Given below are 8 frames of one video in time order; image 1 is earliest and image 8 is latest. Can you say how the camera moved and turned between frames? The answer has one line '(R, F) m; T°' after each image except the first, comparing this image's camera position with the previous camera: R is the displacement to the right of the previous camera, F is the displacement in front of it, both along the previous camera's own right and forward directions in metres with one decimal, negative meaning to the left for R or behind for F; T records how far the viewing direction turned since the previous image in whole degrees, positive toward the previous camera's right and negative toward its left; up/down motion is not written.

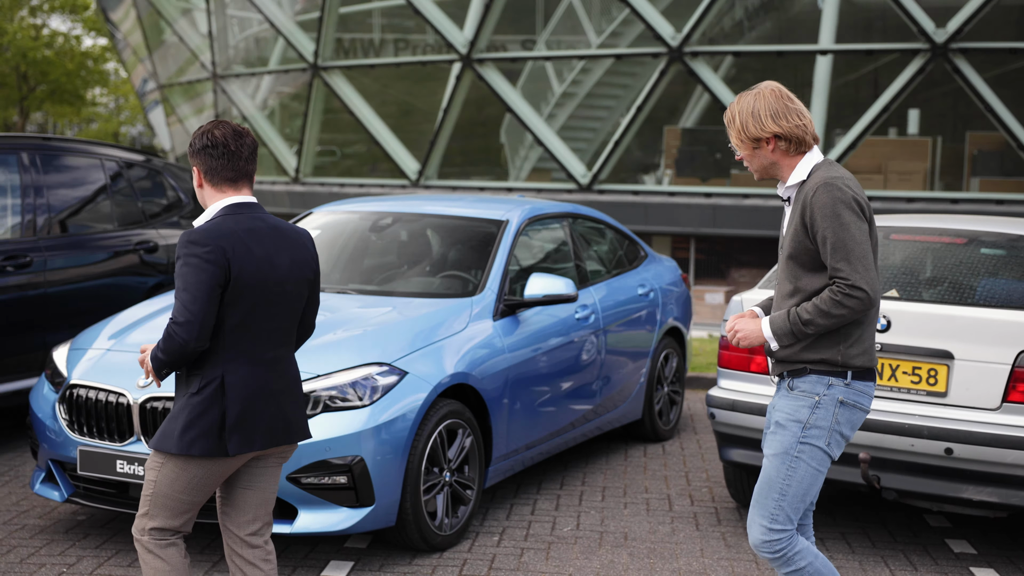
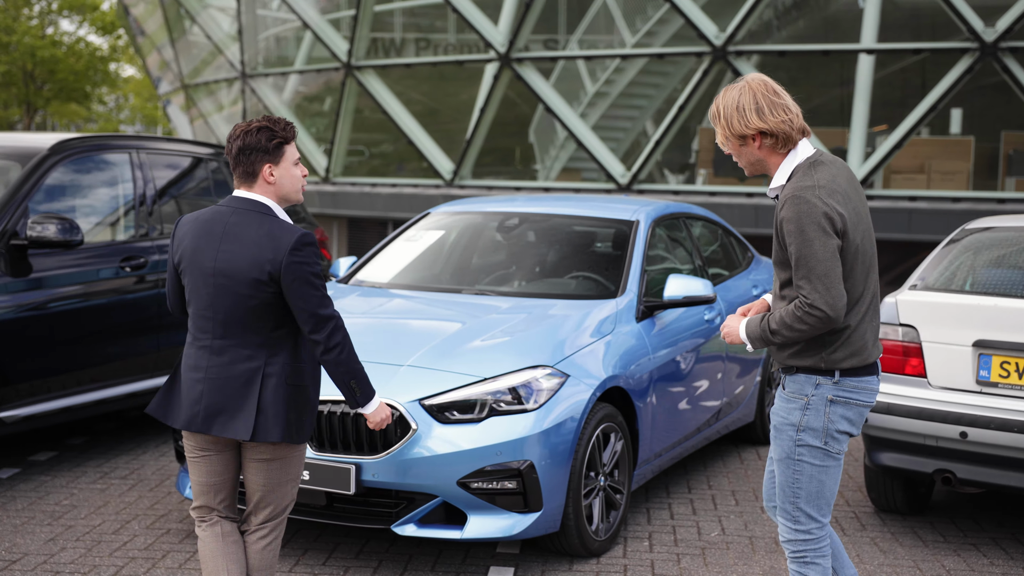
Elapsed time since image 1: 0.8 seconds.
(-0.6, +0.1) m; -1°
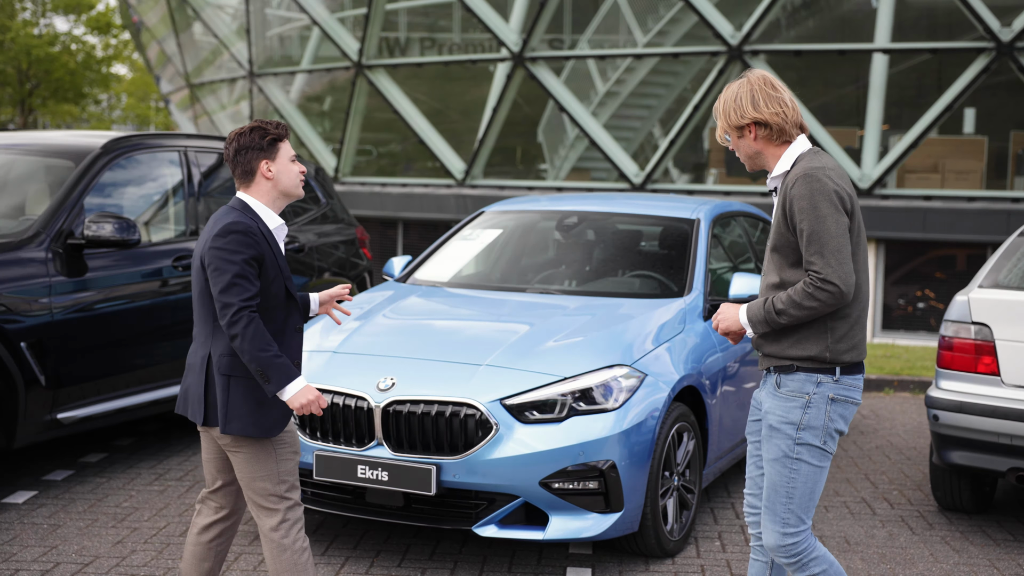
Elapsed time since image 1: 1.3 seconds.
(-0.3, 0.0) m; 0°
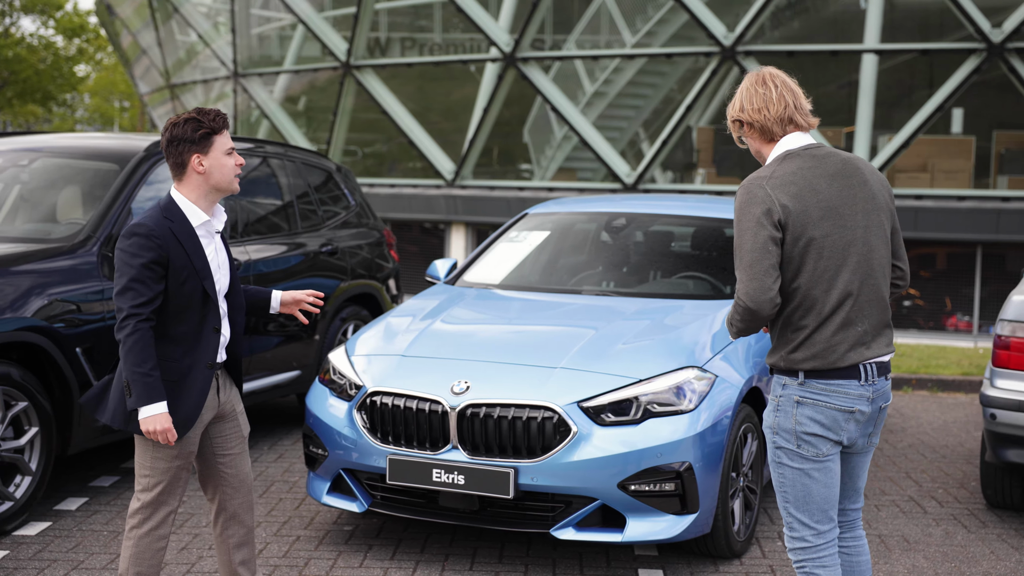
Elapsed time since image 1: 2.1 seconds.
(-0.3, 0.0) m; +1°
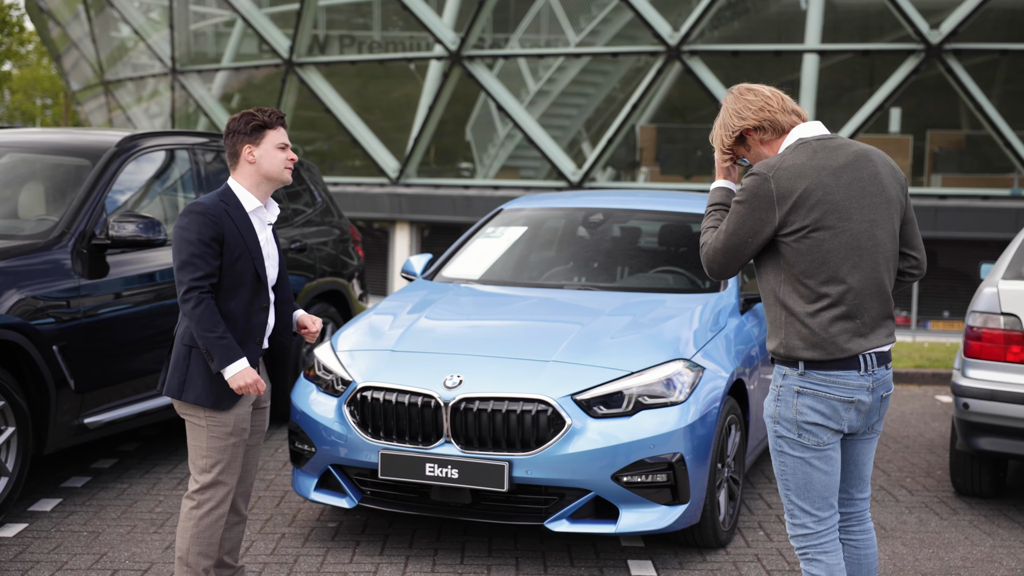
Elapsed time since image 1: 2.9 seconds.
(-0.2, 0.0) m; +3°
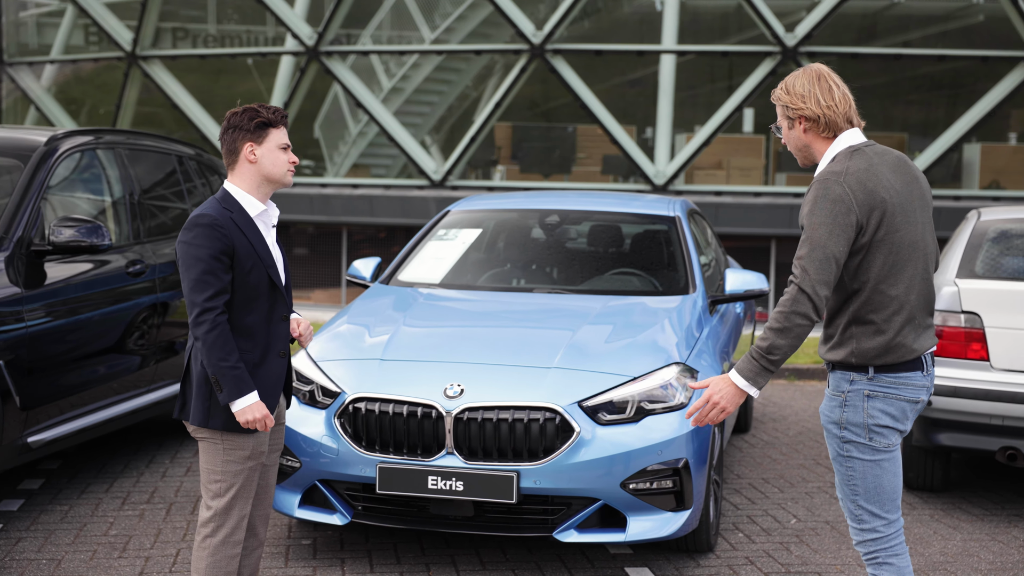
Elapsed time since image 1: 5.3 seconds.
(-0.5, +0.1) m; +8°
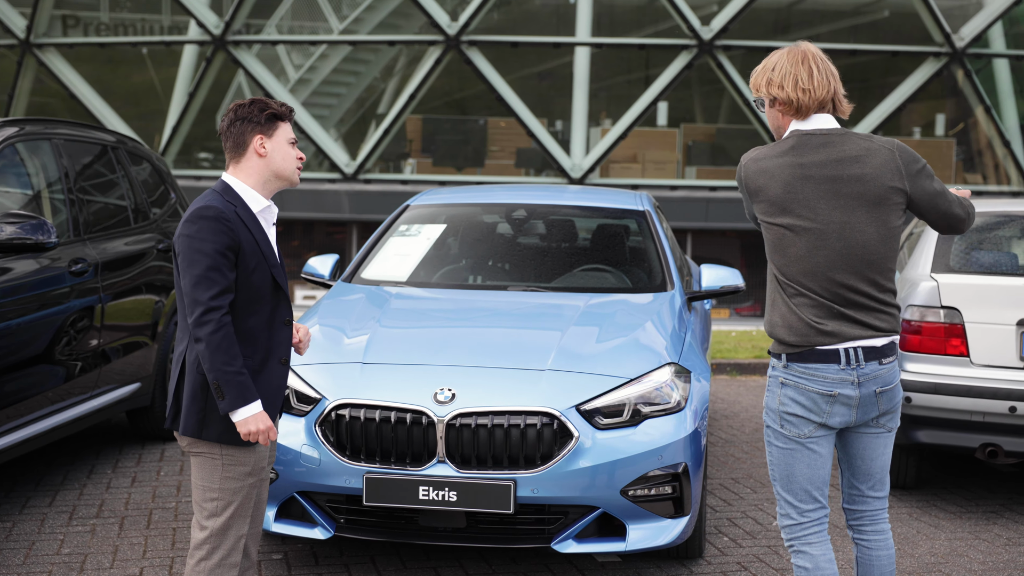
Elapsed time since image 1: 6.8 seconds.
(-0.3, +0.2) m; +5°
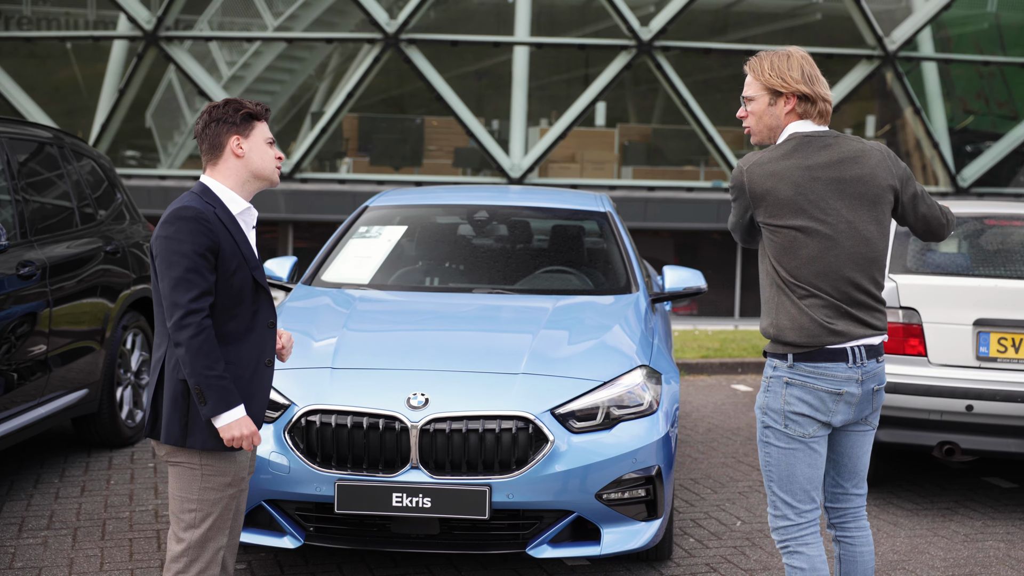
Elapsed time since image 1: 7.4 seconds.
(-0.1, 0.0) m; +4°
